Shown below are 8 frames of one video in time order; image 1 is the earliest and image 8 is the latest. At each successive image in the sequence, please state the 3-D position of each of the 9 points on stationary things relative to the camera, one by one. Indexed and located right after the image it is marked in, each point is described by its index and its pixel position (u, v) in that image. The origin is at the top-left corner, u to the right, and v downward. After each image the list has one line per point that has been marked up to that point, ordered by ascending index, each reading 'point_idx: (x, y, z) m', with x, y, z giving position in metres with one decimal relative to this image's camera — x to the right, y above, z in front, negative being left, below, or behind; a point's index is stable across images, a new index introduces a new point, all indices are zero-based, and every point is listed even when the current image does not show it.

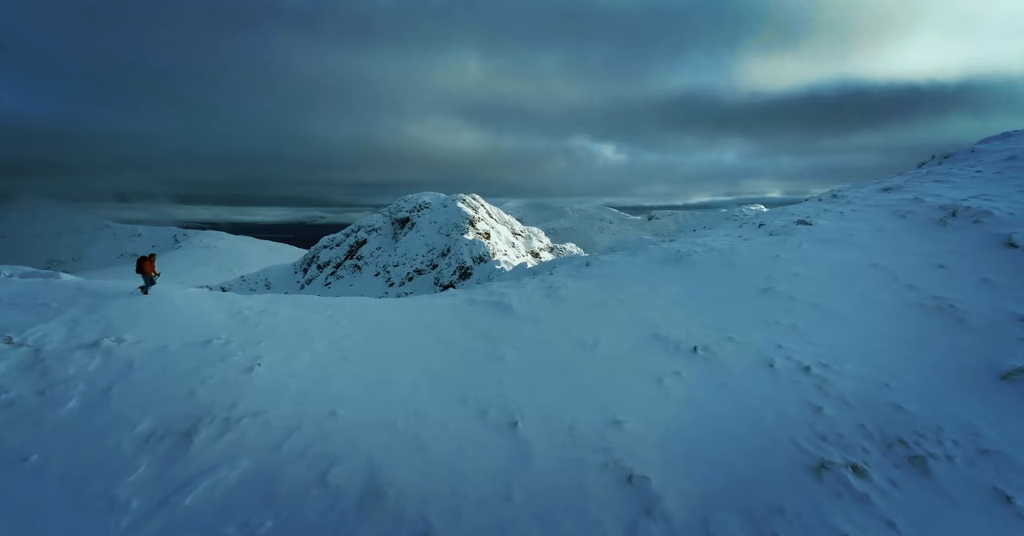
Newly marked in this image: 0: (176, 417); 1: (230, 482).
0: (-6.0, -2.7, +7.8) m
1: (-4.3, -3.3, +6.6) m
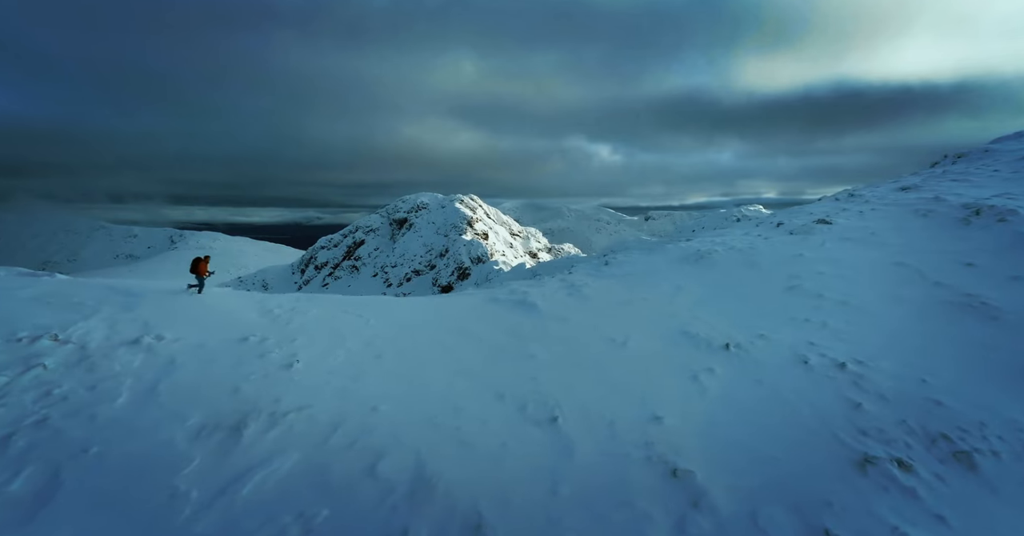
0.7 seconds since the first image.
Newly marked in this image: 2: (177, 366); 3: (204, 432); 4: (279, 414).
0: (-5.3, -2.7, +8.0) m
1: (-3.6, -3.2, +6.8) m
2: (-7.3, -2.2, +9.4) m
3: (-5.3, -2.8, +7.5) m
4: (-4.3, -2.7, +8.0) m
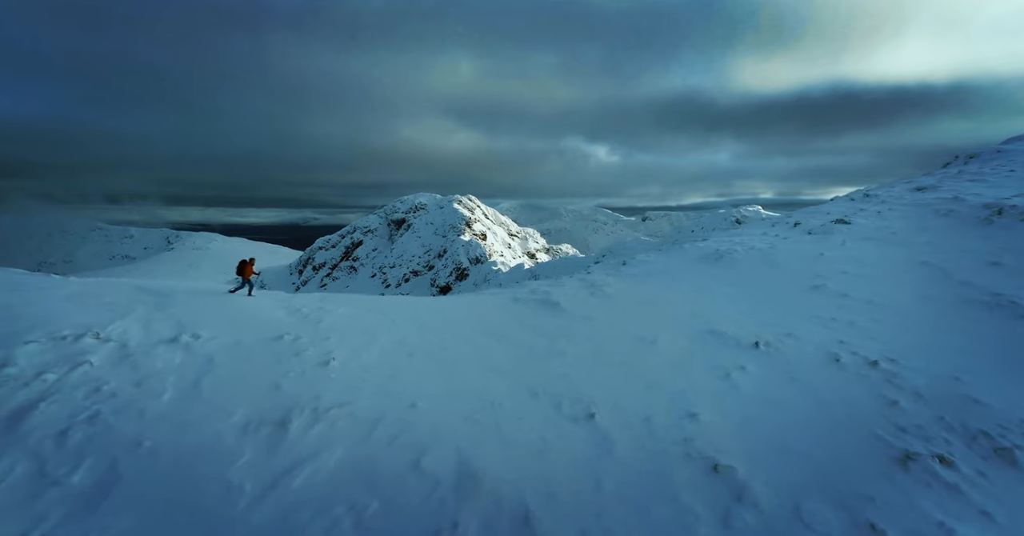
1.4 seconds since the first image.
0: (-4.6, -2.7, +8.2) m
1: (-2.9, -3.2, +7.0) m
2: (-6.6, -2.1, +9.6) m
3: (-4.6, -2.8, +7.7) m
4: (-3.6, -2.7, +8.2) m
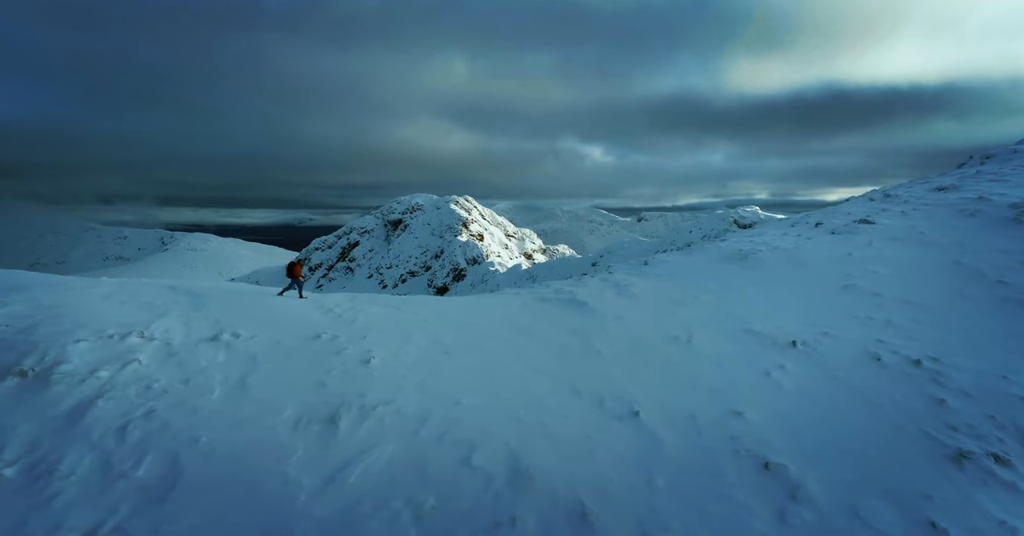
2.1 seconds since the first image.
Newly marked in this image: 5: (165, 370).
0: (-3.8, -2.6, +8.3) m
1: (-2.1, -3.2, +7.1) m
2: (-5.7, -2.1, +9.8) m
3: (-3.8, -2.8, +7.9) m
4: (-2.7, -2.7, +8.3) m
5: (-7.4, -2.2, +9.2) m
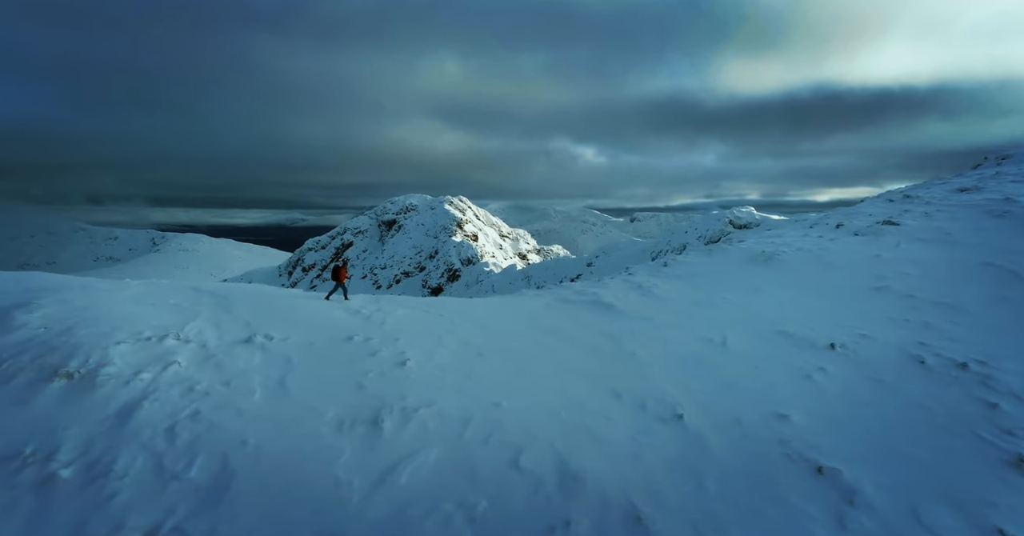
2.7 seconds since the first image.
0: (-3.0, -2.7, +8.3) m
1: (-1.3, -3.2, +7.1) m
2: (-4.9, -2.2, +9.8) m
3: (-3.0, -2.9, +7.9) m
4: (-2.0, -2.7, +8.3) m
5: (-6.5, -2.2, +9.2) m
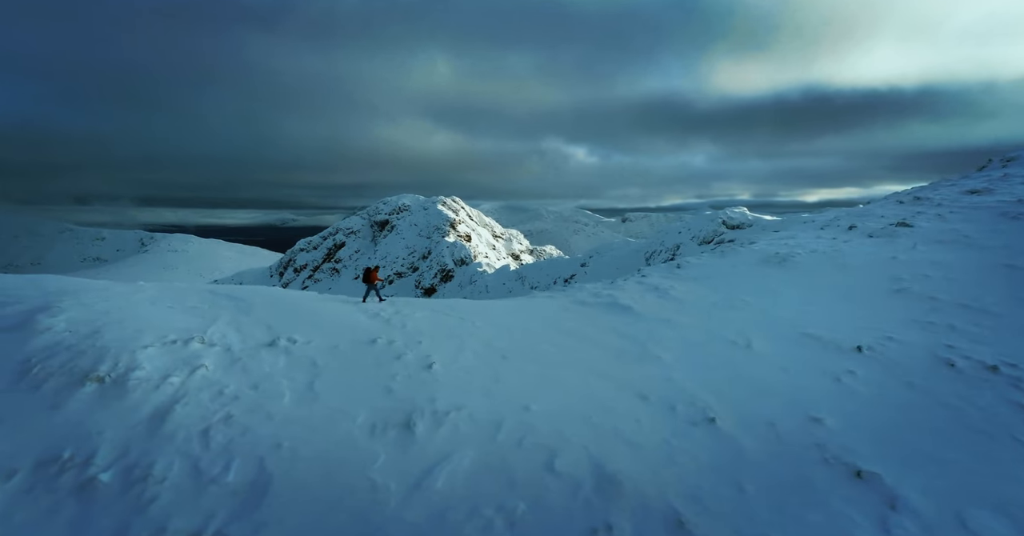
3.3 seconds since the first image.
0: (-2.4, -2.8, +8.3) m
1: (-0.7, -3.3, +7.1) m
2: (-4.3, -2.3, +9.8) m
3: (-2.4, -2.9, +7.9) m
4: (-1.4, -2.8, +8.3) m
5: (-6.0, -2.3, +9.2) m
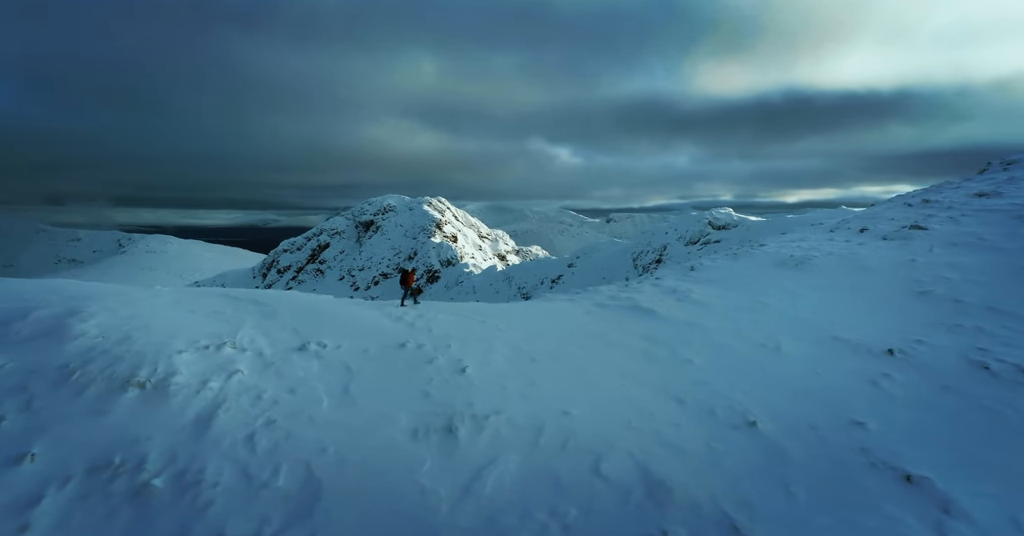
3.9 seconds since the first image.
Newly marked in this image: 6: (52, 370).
0: (-1.6, -2.8, +8.3) m
1: (0.0, -3.4, +7.1) m
2: (-3.5, -2.4, +9.8) m
3: (-1.7, -3.0, +7.9) m
4: (-0.6, -2.9, +8.3) m
5: (-5.2, -2.4, +9.2) m
6: (-9.0, -2.0, +8.4) m
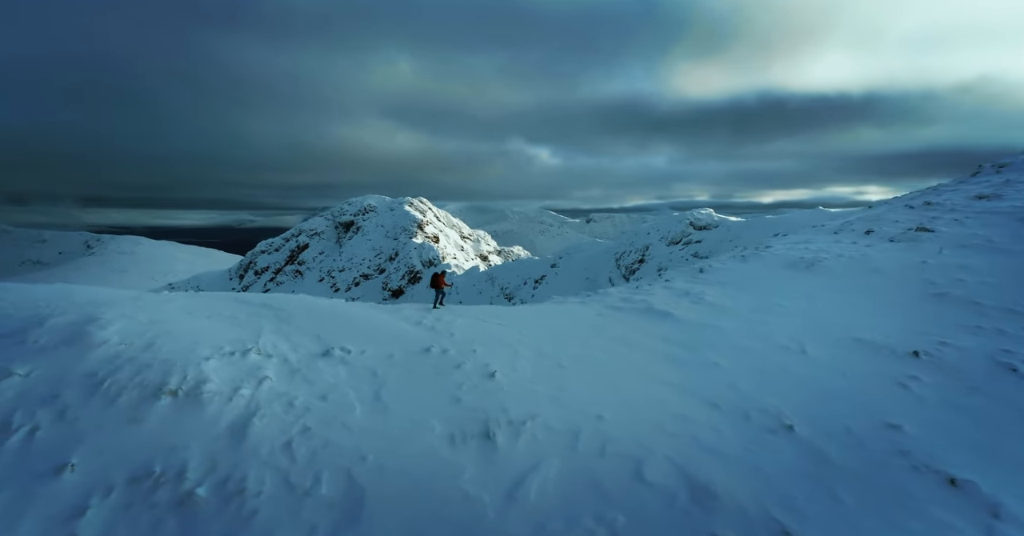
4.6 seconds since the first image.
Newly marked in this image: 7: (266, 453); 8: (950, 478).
0: (-1.0, -2.9, +8.3) m
1: (+0.7, -3.4, +7.0) m
2: (-2.9, -2.5, +9.8) m
3: (-1.0, -3.1, +7.8) m
4: (+0.1, -3.0, +8.3) m
5: (-4.5, -2.5, +9.1) m
6: (-8.3, -2.1, +8.3) m
7: (-4.0, -3.0, +7.1) m
8: (+6.8, -3.2, +6.7) m
